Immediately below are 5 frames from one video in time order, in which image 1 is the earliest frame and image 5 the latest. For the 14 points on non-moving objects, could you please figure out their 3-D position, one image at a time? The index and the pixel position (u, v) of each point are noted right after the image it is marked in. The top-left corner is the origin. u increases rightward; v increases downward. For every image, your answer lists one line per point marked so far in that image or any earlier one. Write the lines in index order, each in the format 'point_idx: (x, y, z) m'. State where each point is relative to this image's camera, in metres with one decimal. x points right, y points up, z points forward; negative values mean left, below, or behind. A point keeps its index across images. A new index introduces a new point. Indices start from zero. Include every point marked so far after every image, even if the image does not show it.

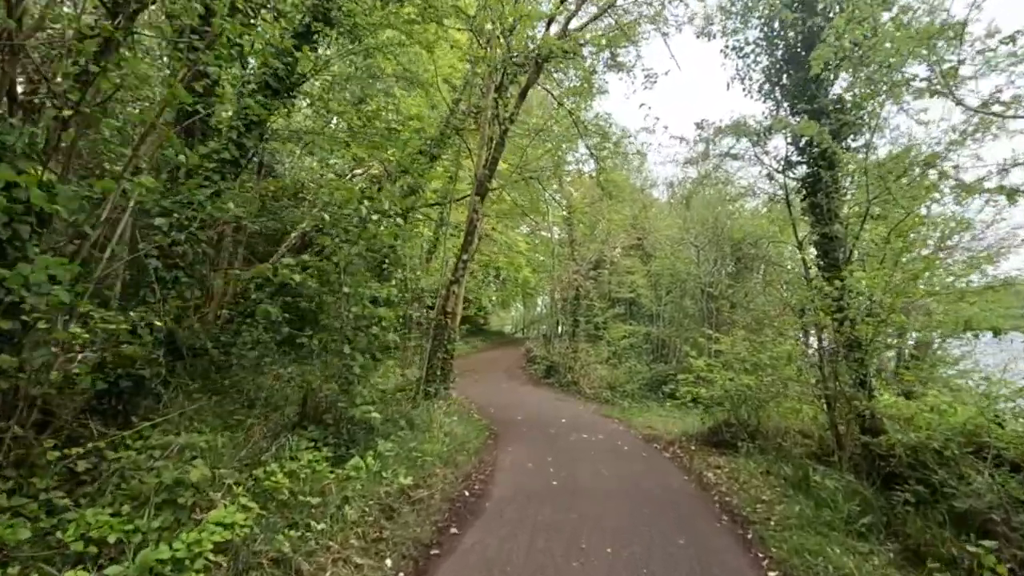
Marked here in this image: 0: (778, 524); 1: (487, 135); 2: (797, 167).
0: (+2.8, -2.5, +5.7) m
1: (-0.4, +2.8, +9.8) m
2: (+5.2, +2.2, +9.8) m
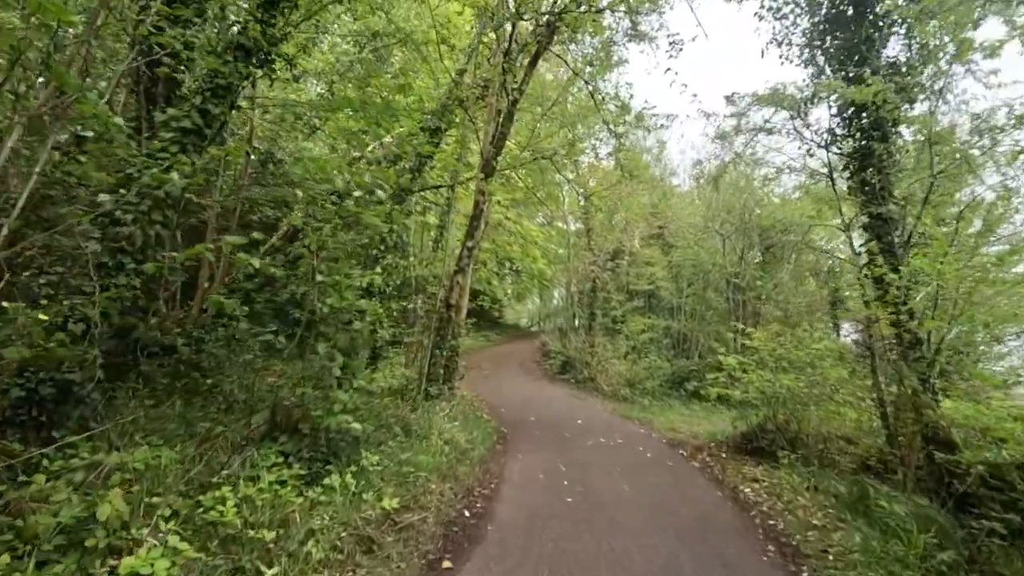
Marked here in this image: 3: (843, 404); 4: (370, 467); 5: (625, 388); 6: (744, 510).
0: (+2.9, -2.4, +4.8) m
1: (-0.3, +3.0, +8.9) m
2: (+5.3, +2.4, +8.7) m
3: (+4.8, -1.7, +7.8) m
4: (-1.4, -1.7, +5.2) m
5: (+3.7, -3.2, +17.6) m
6: (+2.7, -2.6, +6.2) m
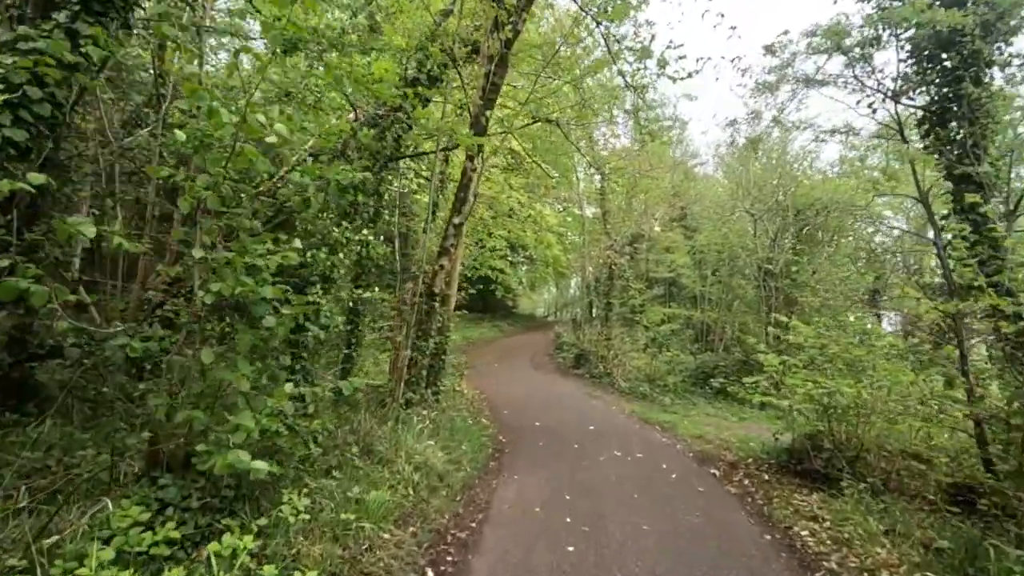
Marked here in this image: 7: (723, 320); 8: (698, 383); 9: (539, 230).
0: (+2.7, -2.3, +3.2) m
1: (-0.3, +3.2, +7.3) m
2: (+5.3, +2.6, +7.0) m
3: (+4.7, -1.5, +6.2) m
4: (-1.6, -1.6, +3.8) m
5: (+3.9, -2.9, +16.0) m
6: (+2.5, -2.4, +4.7) m
7: (+7.4, -1.1, +18.7) m
8: (+5.9, -3.0, +17.0) m
9: (+0.9, +2.0, +18.1) m
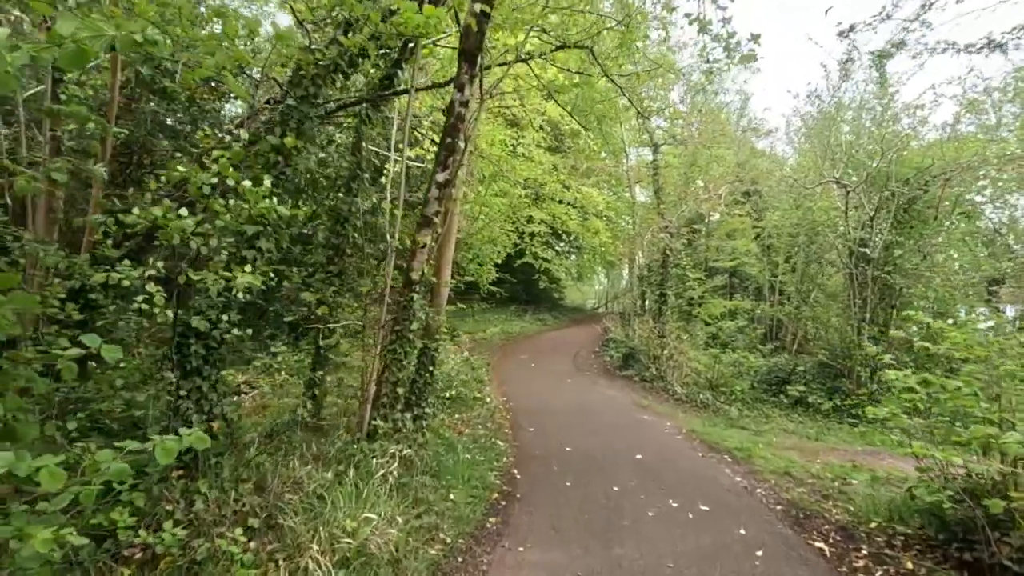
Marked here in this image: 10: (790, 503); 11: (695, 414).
0: (+2.4, -2.2, +0.8) m
1: (-0.3, +3.3, +5.1) m
2: (+5.3, +2.7, +4.2) m
3: (+4.7, -1.4, +3.5) m
4: (-1.8, -1.5, +1.8) m
5: (+4.8, -2.6, +13.4) m
6: (+2.4, -2.3, +2.3) m
7: (+8.5, -0.8, +15.8) m
8: (+6.8, -2.7, +14.2) m
9: (+2.0, +2.3, +15.7) m
10: (+3.2, -2.5, +6.2) m
11: (+4.1, -2.8, +12.1) m
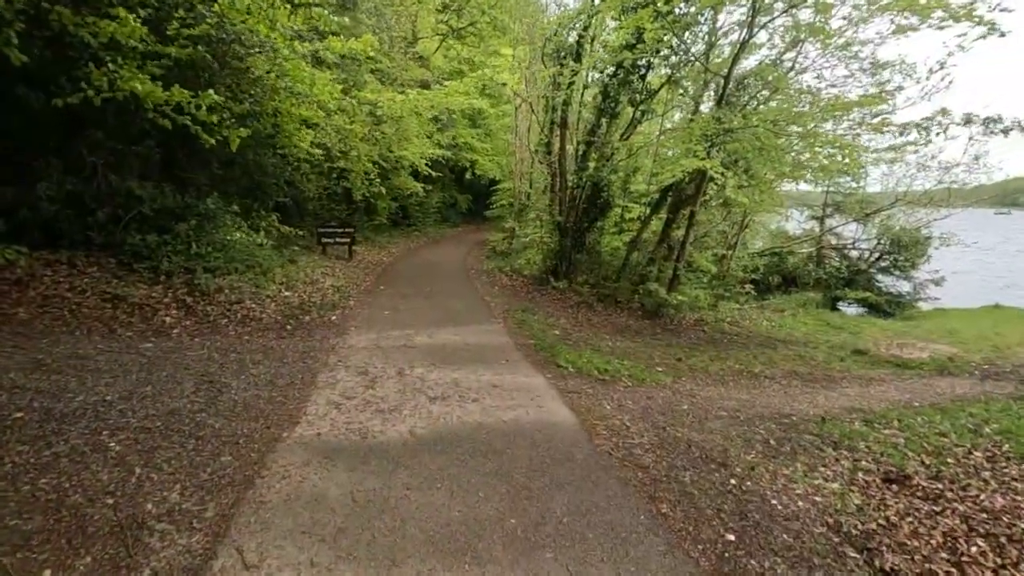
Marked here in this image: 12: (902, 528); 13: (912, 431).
0: (+2.1, -2.3, -1.6) m
1: (-0.4, +3.3, +2.6) m
2: (+5.1, +2.7, +1.6) m
3: (+4.5, -1.4, +1.1) m
4: (-2.1, -1.6, -0.5) m
5: (+4.9, -2.3, +11.0) m
6: (+2.1, -2.4, -0.1) m
7: (+8.7, -0.5, +13.2) m
8: (+7.0, -2.4, +11.7) m
9: (+2.2, +2.6, +13.2) m
10: (+3.1, -2.4, +3.8) m
11: (+4.2, -2.6, +9.7) m
12: (+4.3, -2.5, +5.8) m
13: (+7.1, -2.8, +9.7) m
